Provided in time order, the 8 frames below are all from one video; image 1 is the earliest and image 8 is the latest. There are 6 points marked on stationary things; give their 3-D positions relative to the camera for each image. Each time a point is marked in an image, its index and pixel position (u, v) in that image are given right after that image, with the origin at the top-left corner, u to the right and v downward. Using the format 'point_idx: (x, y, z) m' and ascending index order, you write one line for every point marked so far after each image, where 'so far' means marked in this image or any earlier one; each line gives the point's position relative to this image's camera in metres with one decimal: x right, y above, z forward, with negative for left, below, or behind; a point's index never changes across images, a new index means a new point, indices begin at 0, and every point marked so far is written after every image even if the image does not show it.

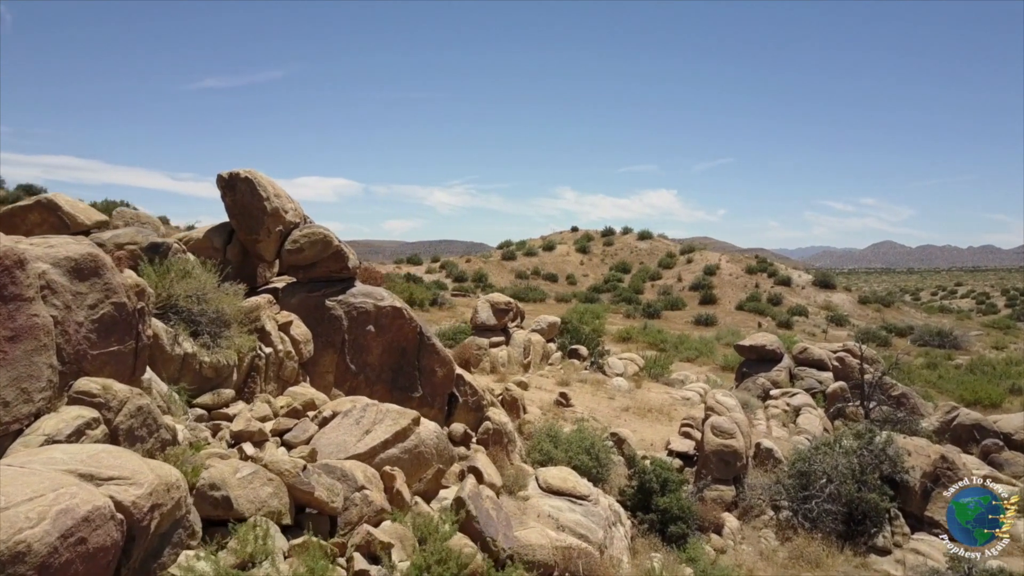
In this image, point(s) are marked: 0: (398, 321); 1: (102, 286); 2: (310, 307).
0: (-1.2, -0.3, +8.5) m
1: (-2.8, 0.0, +5.7) m
2: (-2.0, -0.2, +8.3) m
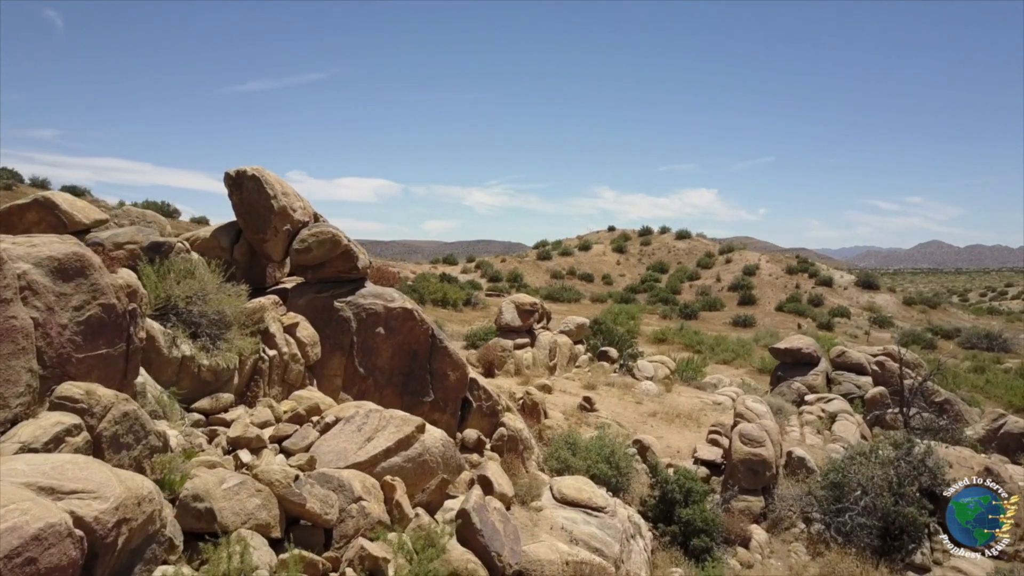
0: (-1.0, -0.3, +8.3) m
1: (-2.8, 0.0, +5.4) m
2: (-1.9, -0.2, +8.1) m
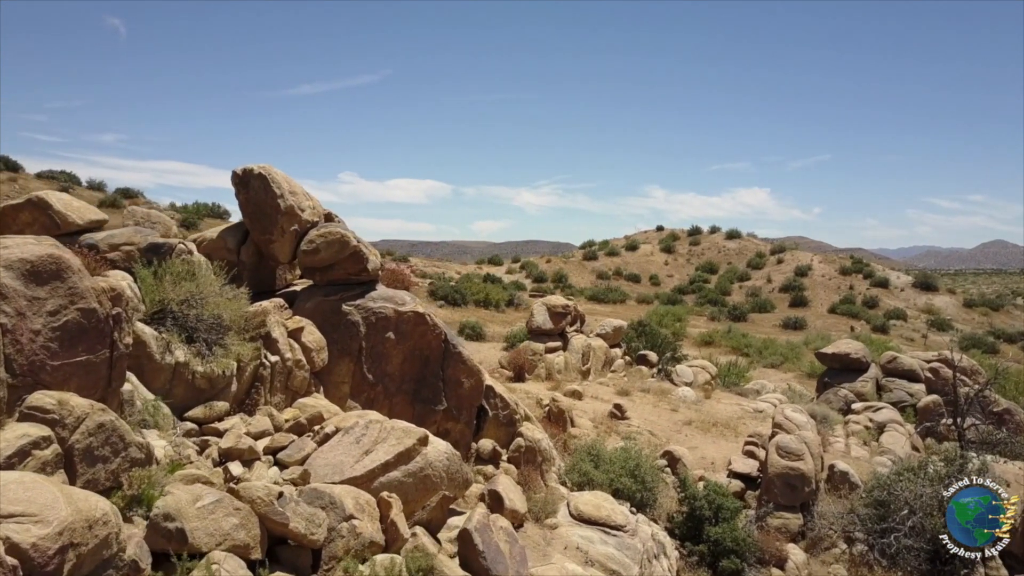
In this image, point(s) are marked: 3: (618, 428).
0: (-0.9, -0.4, +7.9) m
1: (-2.8, 0.0, +5.2) m
2: (-1.7, -0.2, +7.8) m
3: (+1.4, -1.9, +11.2) m
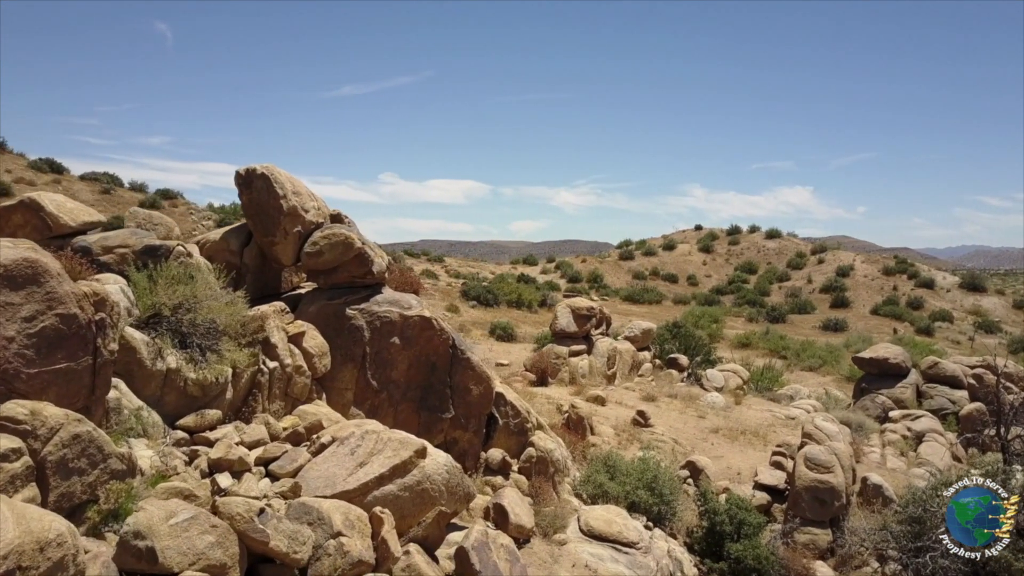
0: (-0.8, -0.4, +7.6) m
1: (-2.8, 0.0, +5.0) m
2: (-1.7, -0.3, +7.5) m
3: (+1.6, -1.9, +10.8) m
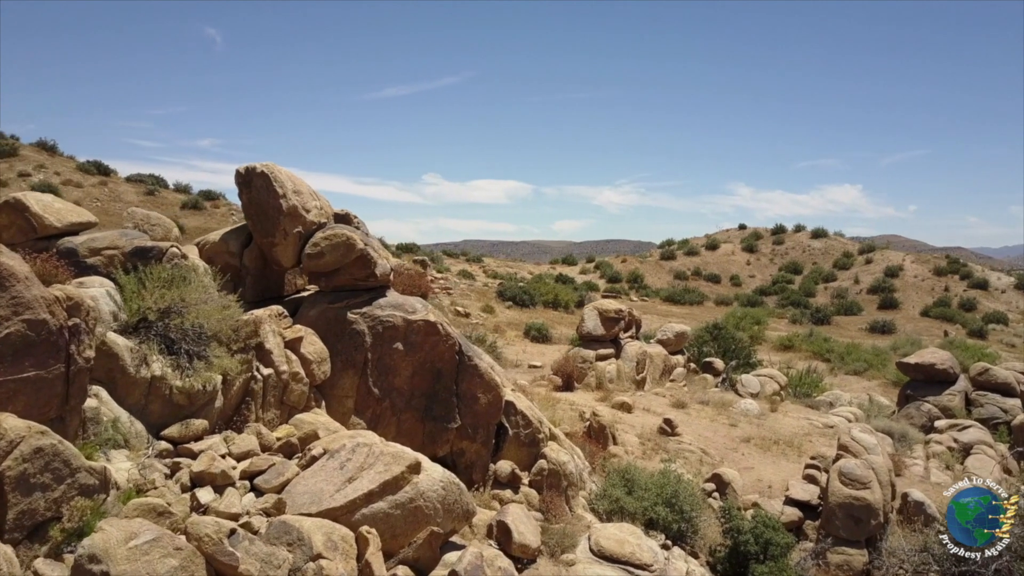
0: (-0.7, -0.4, +7.2) m
1: (-2.9, -0.1, +4.7) m
2: (-1.6, -0.3, +7.2) m
3: (+1.9, -2.0, +10.3) m
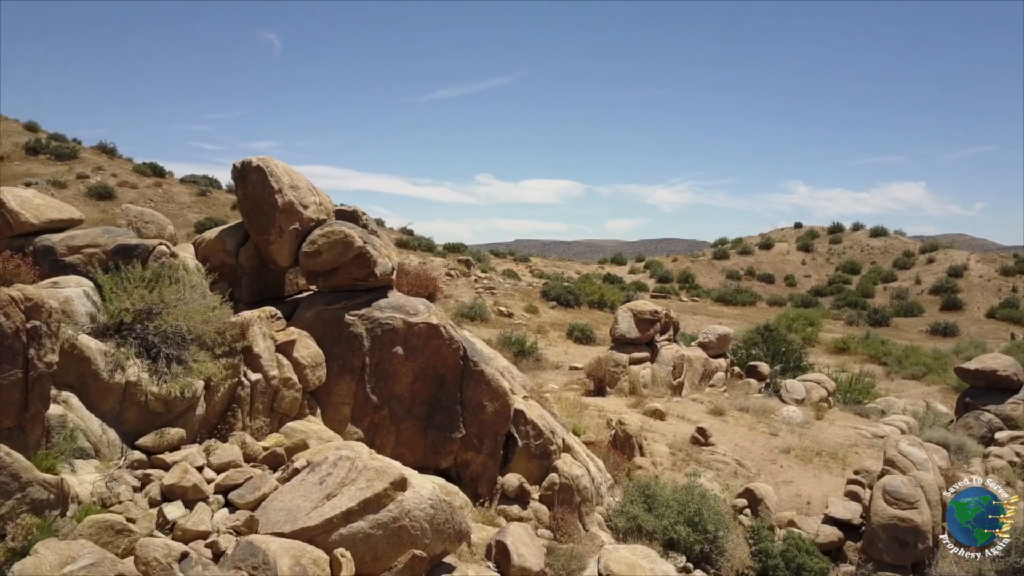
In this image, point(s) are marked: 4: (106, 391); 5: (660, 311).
0: (-0.6, -0.4, +6.8) m
1: (-2.9, -0.1, +4.4) m
2: (-1.5, -0.3, +6.8) m
3: (+2.1, -2.0, +9.7) m
4: (-2.6, -0.7, +5.4) m
5: (+2.5, -0.4, +14.1) m
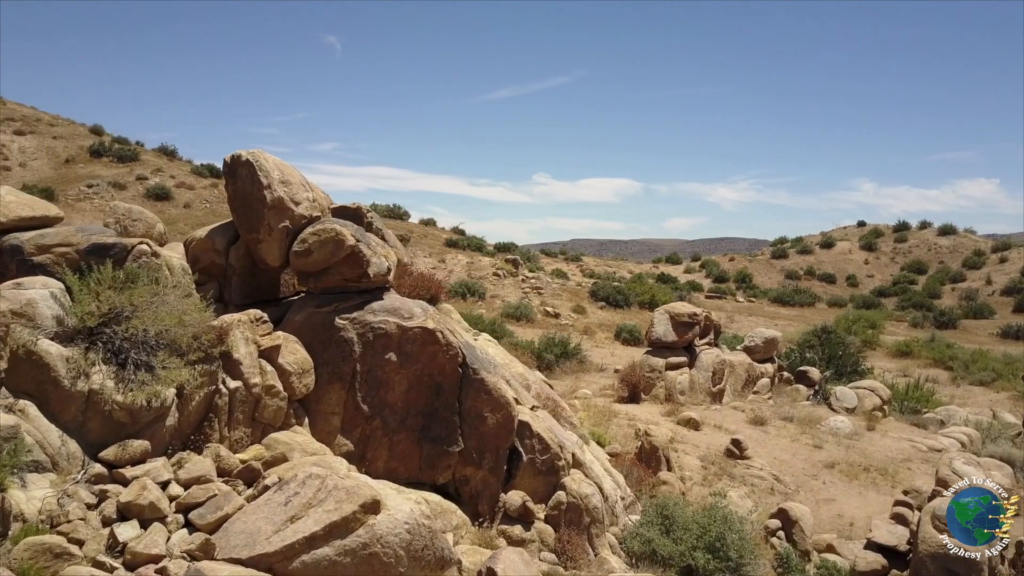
0: (-0.6, -0.5, +6.3) m
1: (-3.1, -0.1, +4.1) m
2: (-1.5, -0.3, +6.4) m
3: (+2.3, -2.0, +9.0) m
4: (-2.7, -0.7, +5.0) m
5: (+3.0, -0.4, +13.4) m
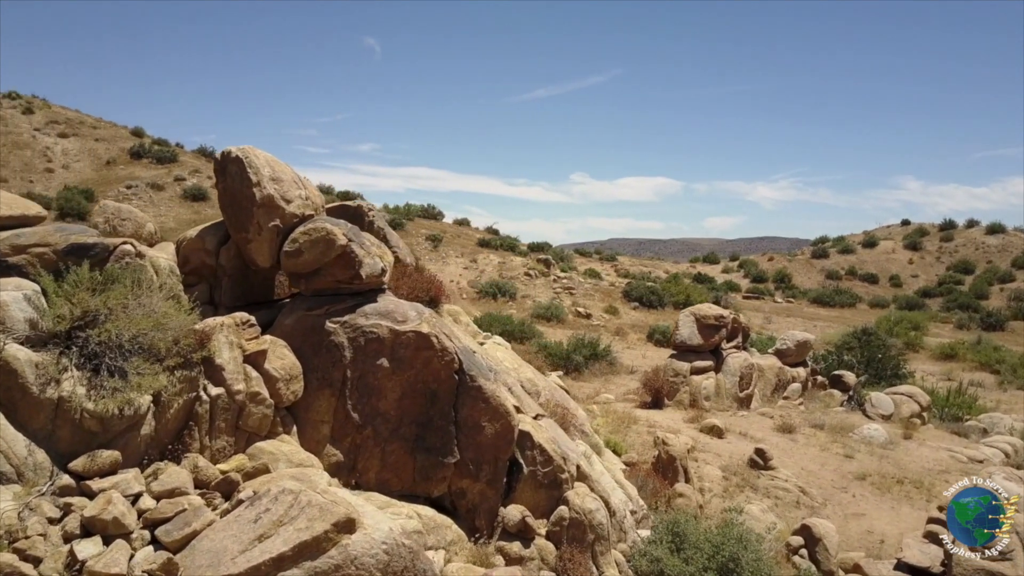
0: (-0.6, -0.5, +6.0) m
1: (-3.2, -0.1, +3.9) m
2: (-1.5, -0.3, +6.1) m
3: (+2.4, -2.0, +8.5) m
4: (-2.8, -0.7, +4.8) m
5: (+3.4, -0.4, +12.9) m
